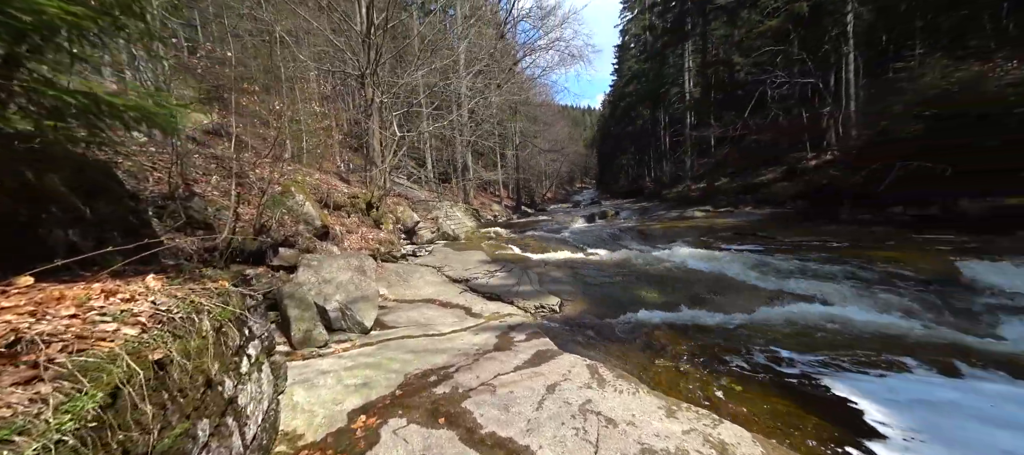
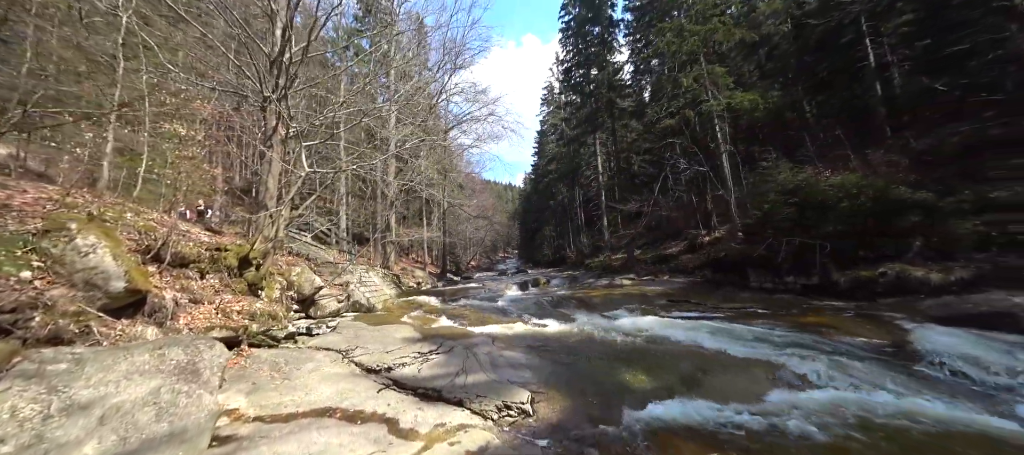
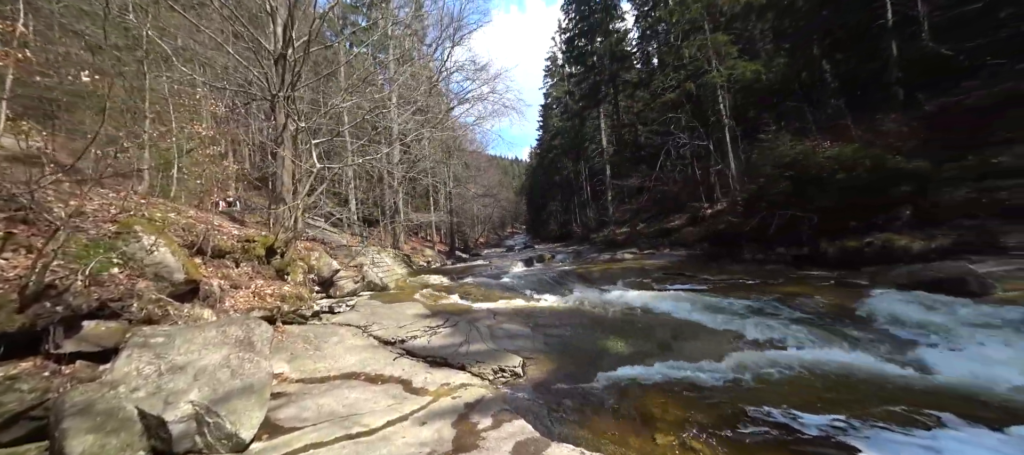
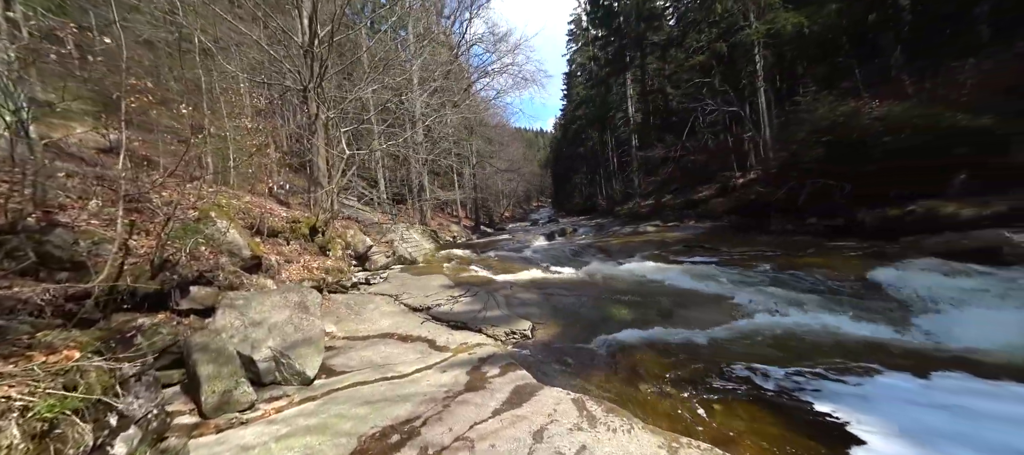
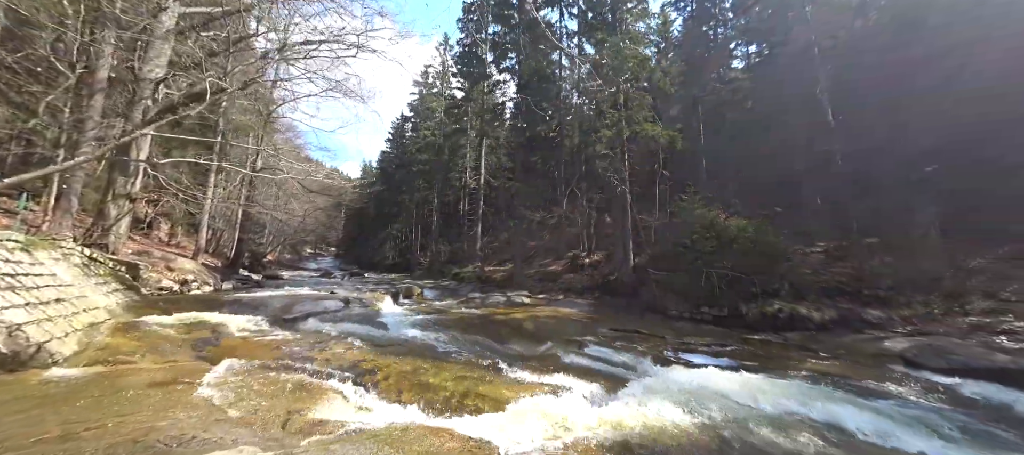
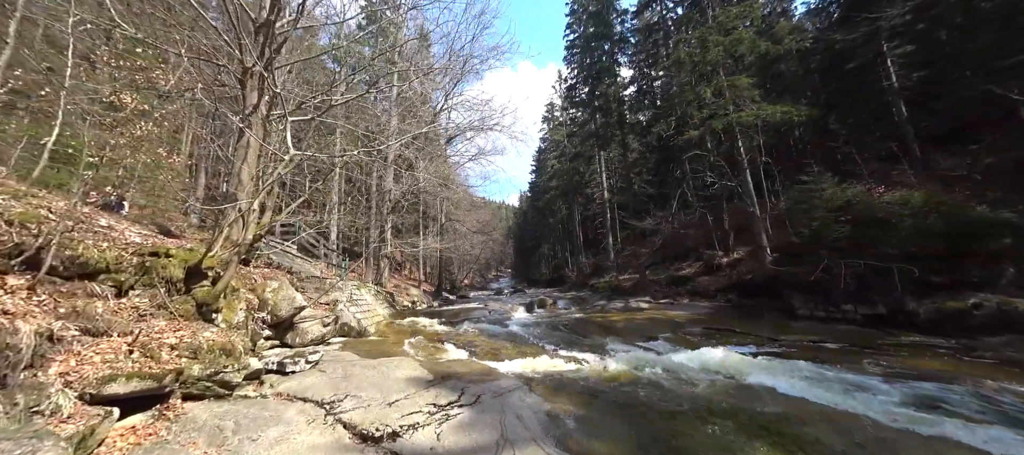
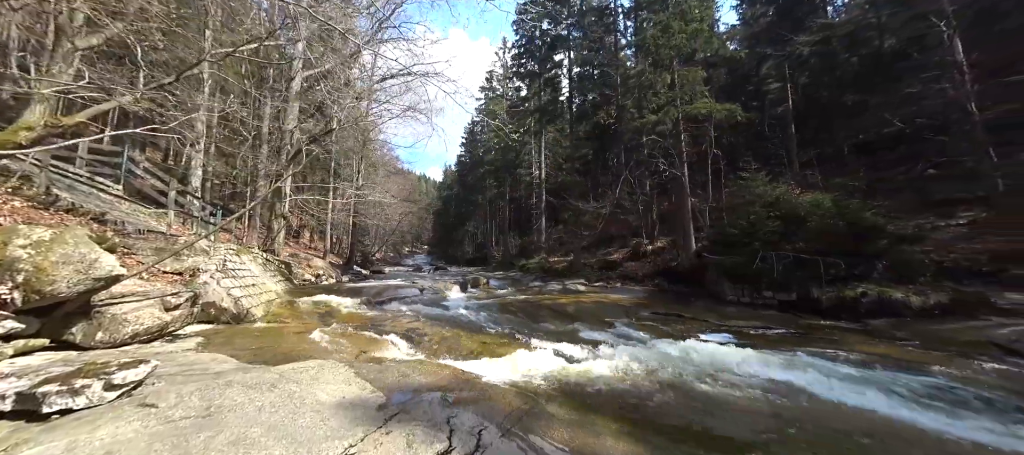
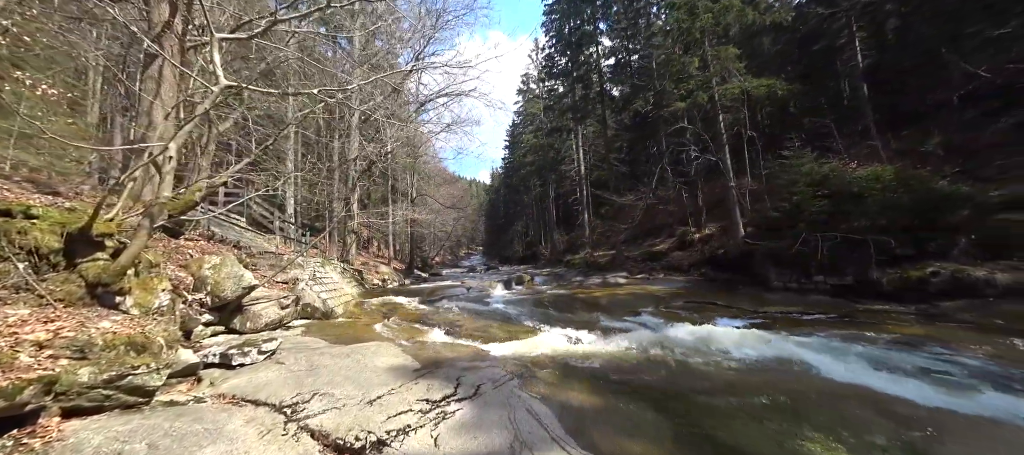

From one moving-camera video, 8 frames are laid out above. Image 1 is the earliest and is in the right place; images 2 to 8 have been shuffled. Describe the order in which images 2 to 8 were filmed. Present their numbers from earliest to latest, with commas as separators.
4, 3, 2, 6, 8, 7, 5
